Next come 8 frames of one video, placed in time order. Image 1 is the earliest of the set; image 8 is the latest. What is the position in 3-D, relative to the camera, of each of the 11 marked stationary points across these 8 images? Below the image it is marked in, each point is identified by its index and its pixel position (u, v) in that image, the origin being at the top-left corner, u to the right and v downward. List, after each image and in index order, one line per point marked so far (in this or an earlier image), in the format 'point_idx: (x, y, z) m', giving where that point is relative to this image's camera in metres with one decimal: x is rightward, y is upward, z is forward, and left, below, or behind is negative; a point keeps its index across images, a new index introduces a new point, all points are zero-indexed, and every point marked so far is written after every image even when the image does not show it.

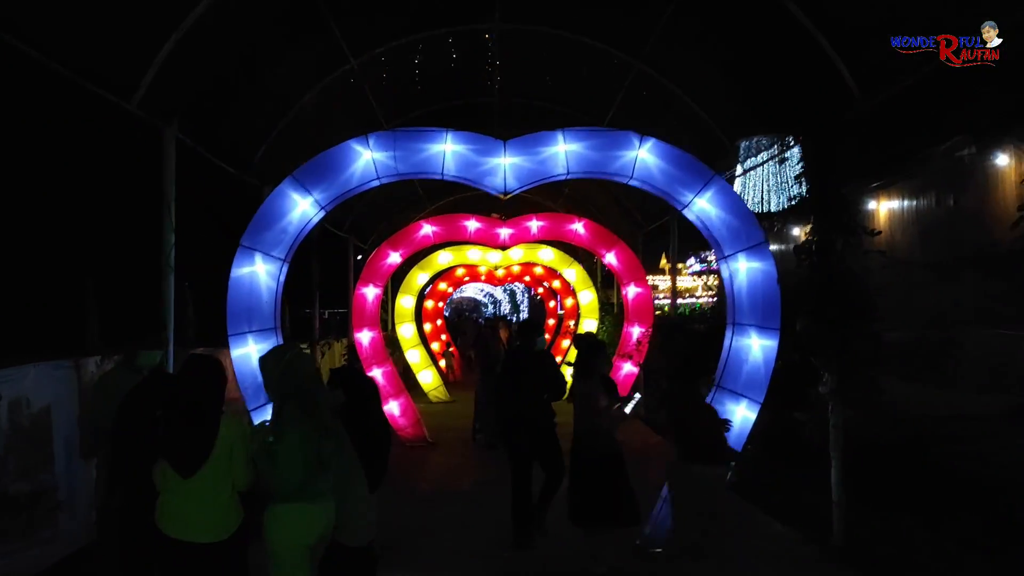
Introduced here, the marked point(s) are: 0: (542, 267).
0: (+0.7, +0.5, +18.2) m
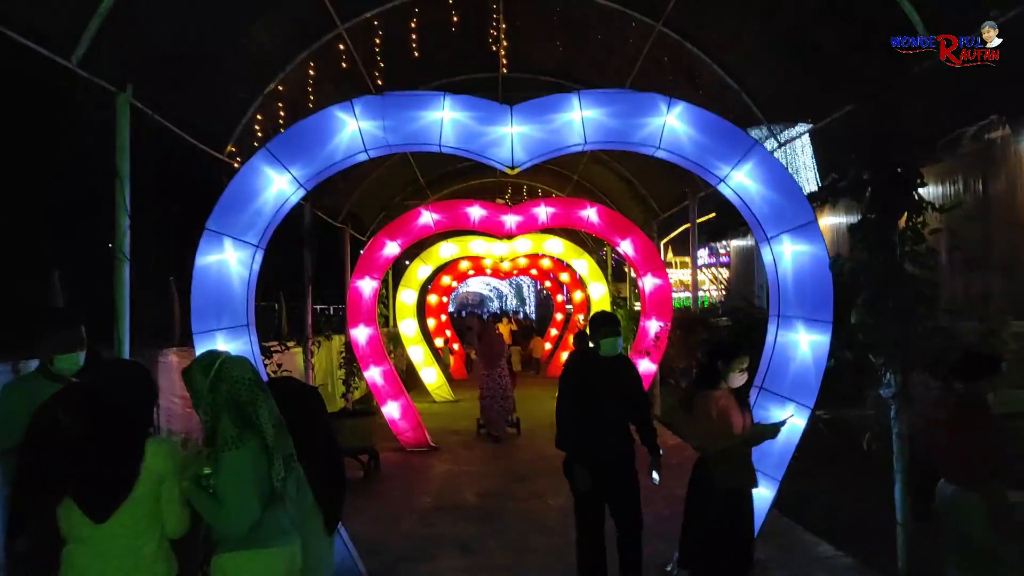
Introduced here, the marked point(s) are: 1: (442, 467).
0: (+0.8, +0.6, +17.4) m
1: (-0.8, -2.0, +8.7) m
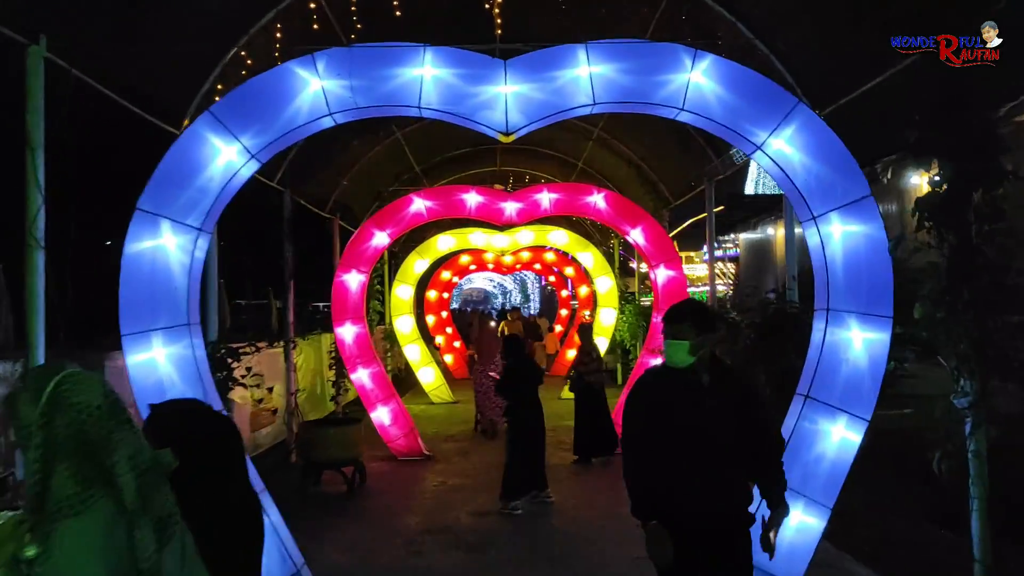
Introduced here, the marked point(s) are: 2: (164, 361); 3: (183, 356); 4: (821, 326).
0: (+0.9, +0.7, +16.6) m
1: (-0.8, -1.9, +7.8) m
2: (-1.8, -0.4, +4.1) m
3: (-1.8, -0.4, +4.2) m
4: (+1.7, -0.2, +4.3) m
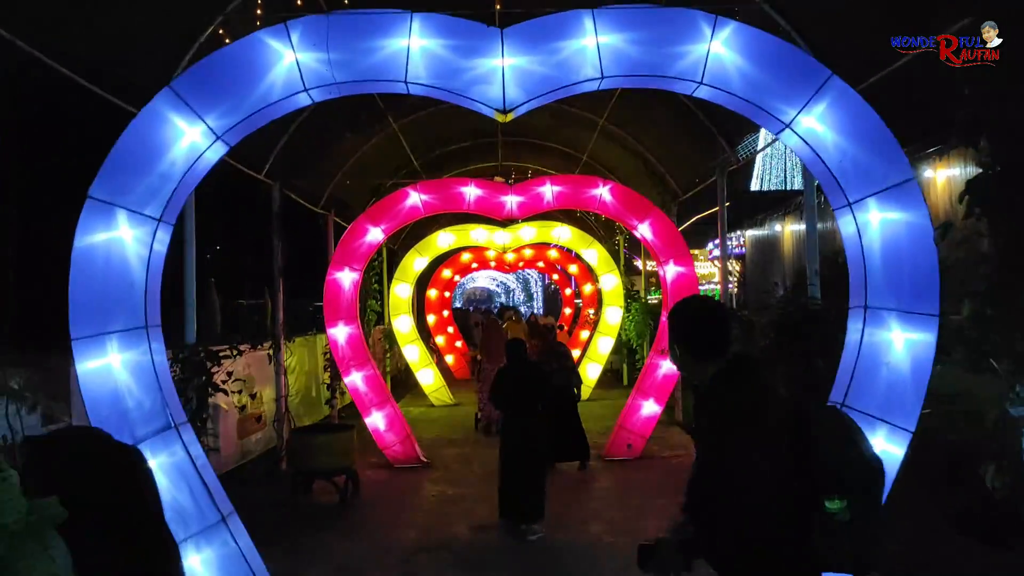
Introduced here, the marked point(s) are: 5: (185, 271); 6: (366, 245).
0: (+0.9, +0.8, +16.1) m
1: (-0.8, -1.9, +7.4) m
2: (-1.8, -0.4, +3.6) m
3: (-1.8, -0.4, +3.7) m
4: (+1.7, -0.2, +3.9) m
5: (-2.6, +0.1, +6.1) m
6: (-1.6, +0.5, +8.3) m
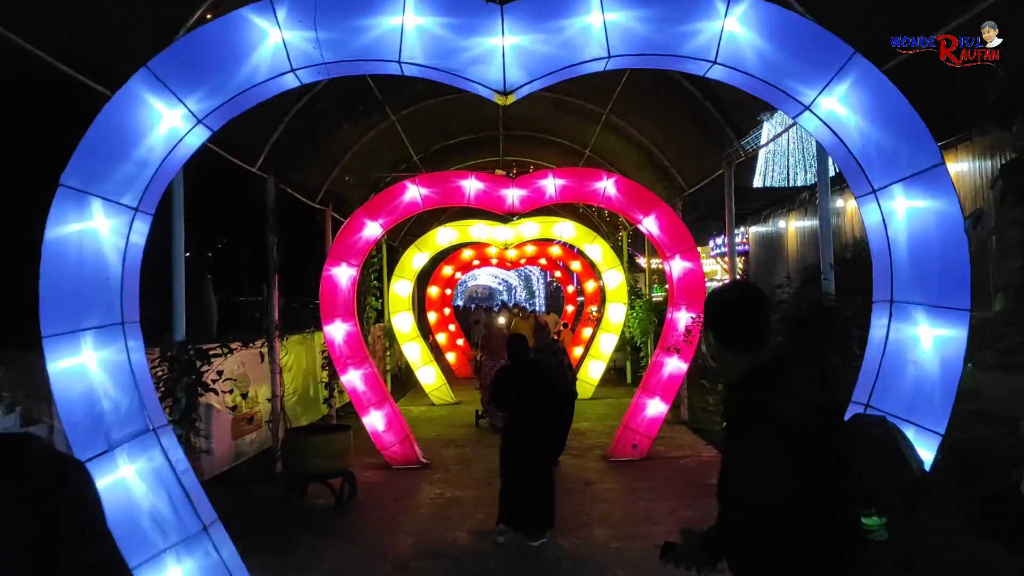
0: (+0.9, +0.8, +15.9) m
1: (-0.7, -1.9, +7.2) m
2: (-1.8, -0.3, +3.4) m
3: (-1.8, -0.3, +3.5) m
4: (+1.7, -0.2, +3.6) m
5: (-2.6, +0.2, +5.9) m
6: (-1.5, +0.5, +8.1) m
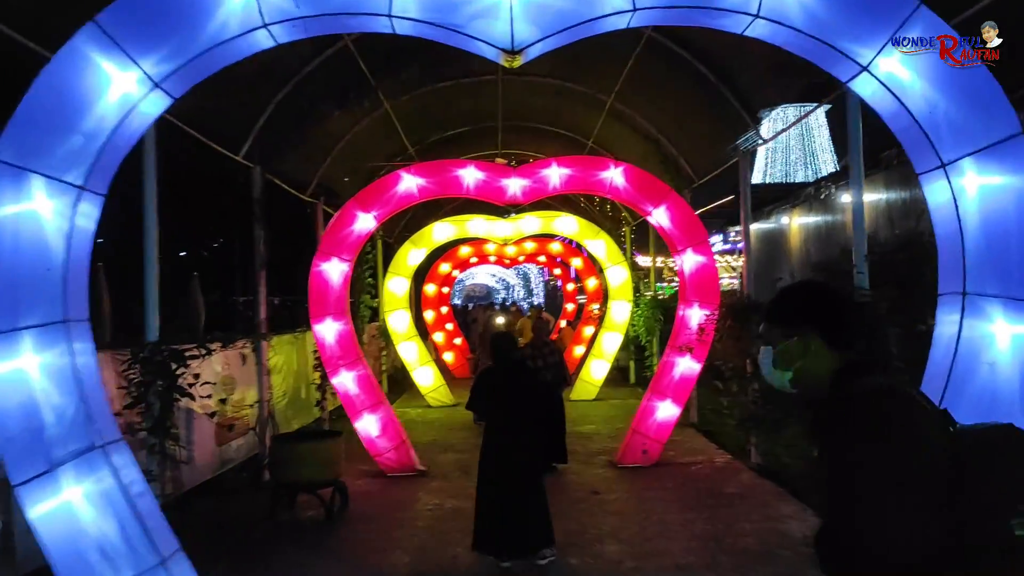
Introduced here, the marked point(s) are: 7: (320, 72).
0: (+0.9, +0.9, +15.4) m
1: (-0.7, -1.8, +6.7) m
2: (-1.8, -0.3, +2.9) m
3: (-1.7, -0.3, +3.0) m
4: (+1.7, -0.1, +3.2) m
5: (-2.5, +0.2, +5.4) m
6: (-1.5, +0.5, +7.6) m
7: (-1.9, +2.1, +7.6) m
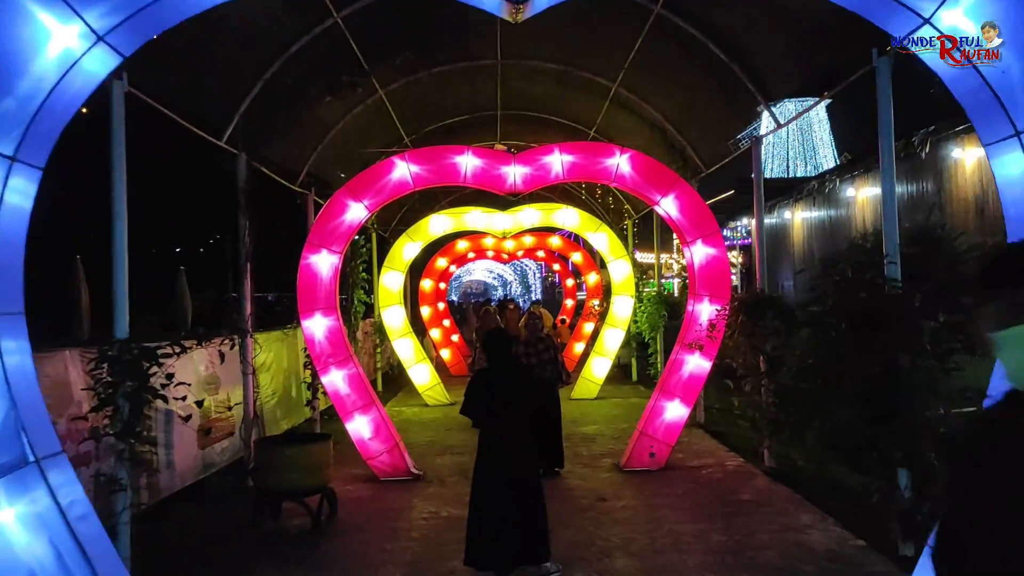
0: (+0.9, +1.0, +15.0) m
1: (-0.7, -1.8, +6.3) m
2: (-1.8, -0.3, +2.5) m
3: (-1.7, -0.3, +2.6) m
4: (+1.8, -0.1, +2.7) m
5: (-2.5, +0.2, +5.0) m
6: (-1.5, +0.6, +7.2) m
7: (-1.9, +2.1, +7.1) m
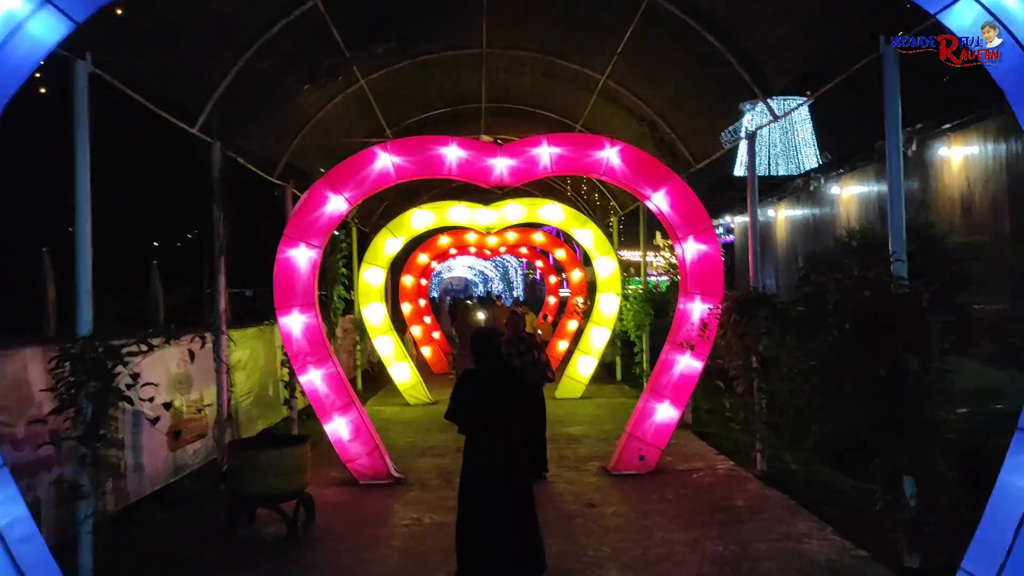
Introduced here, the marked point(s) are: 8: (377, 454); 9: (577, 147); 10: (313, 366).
0: (+0.6, +1.0, +14.8) m
1: (-0.8, -1.7, +6.0) m
2: (-1.8, -0.3, +2.2) m
3: (-1.7, -0.2, +2.3) m
4: (+1.7, -0.1, +2.5) m
5: (-2.6, +0.3, +4.7) m
6: (-1.6, +0.6, +6.9) m
7: (-2.0, +2.2, +6.8) m
8: (-1.2, -1.5, +7.1) m
9: (+0.6, +1.3, +7.1) m
10: (-1.7, -0.7, +6.8) m
